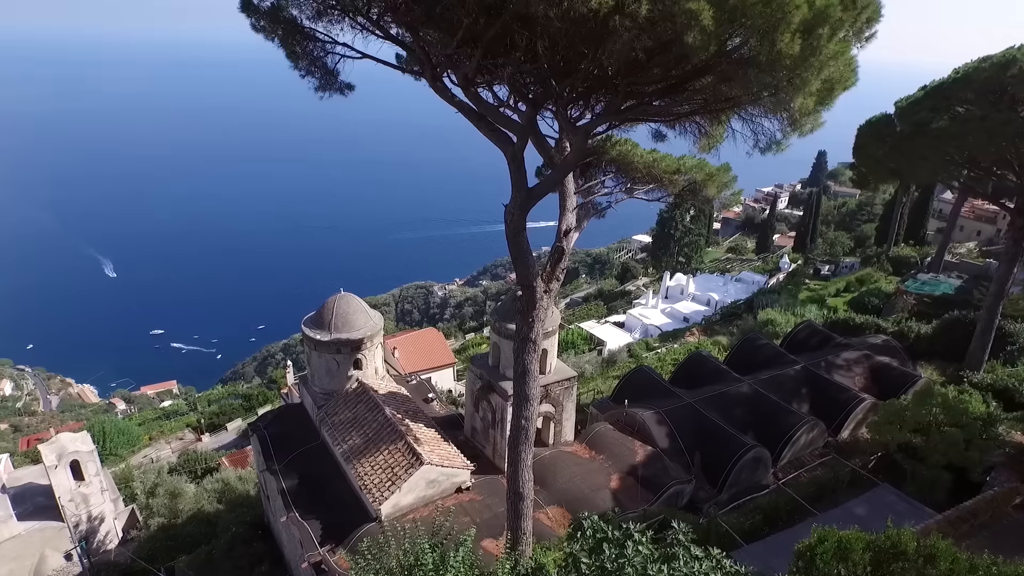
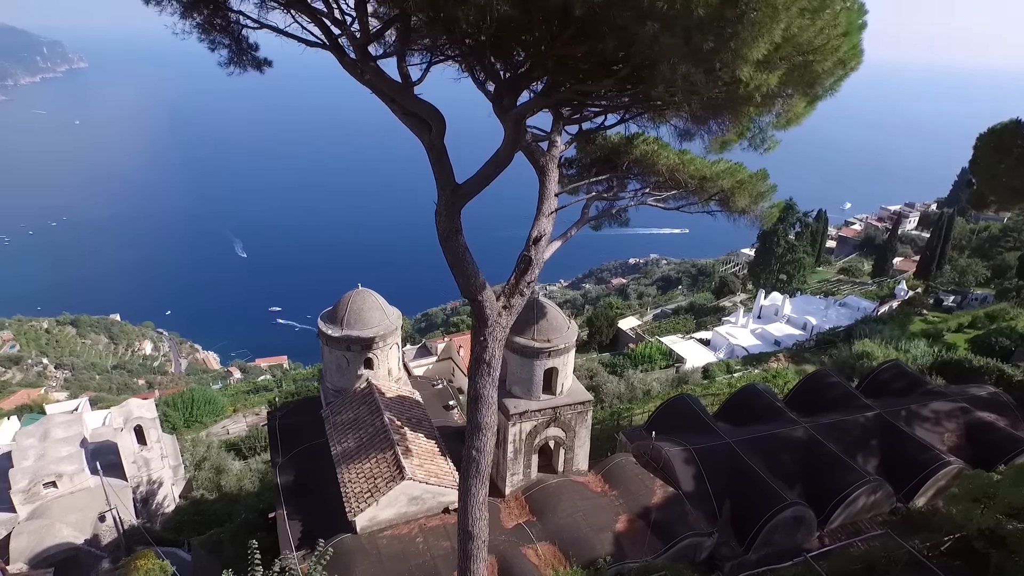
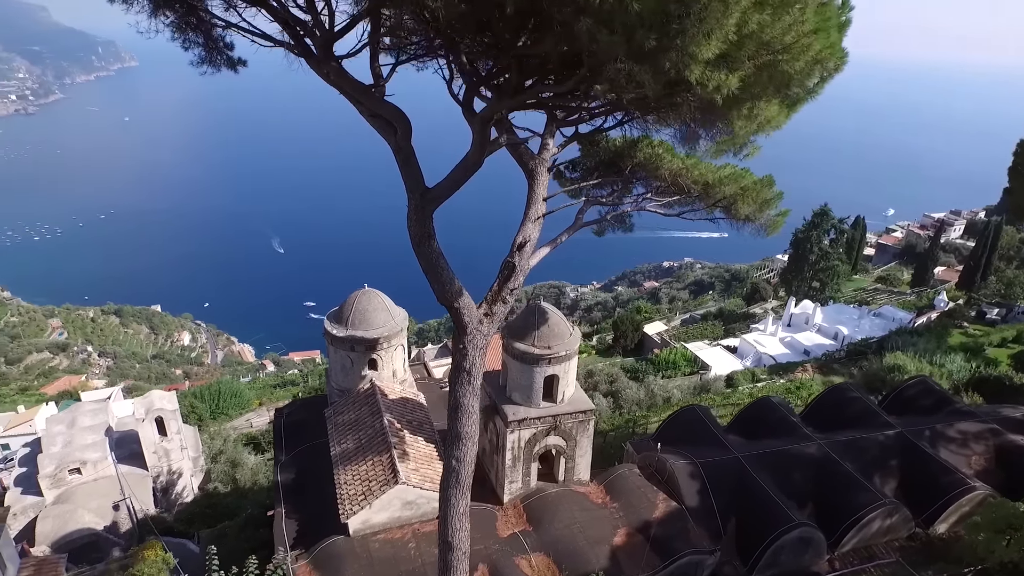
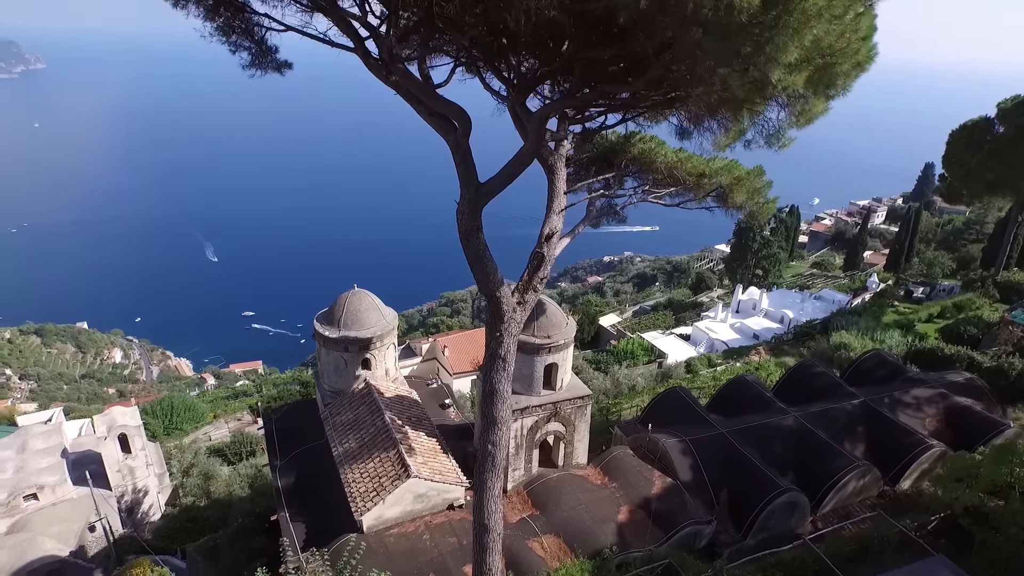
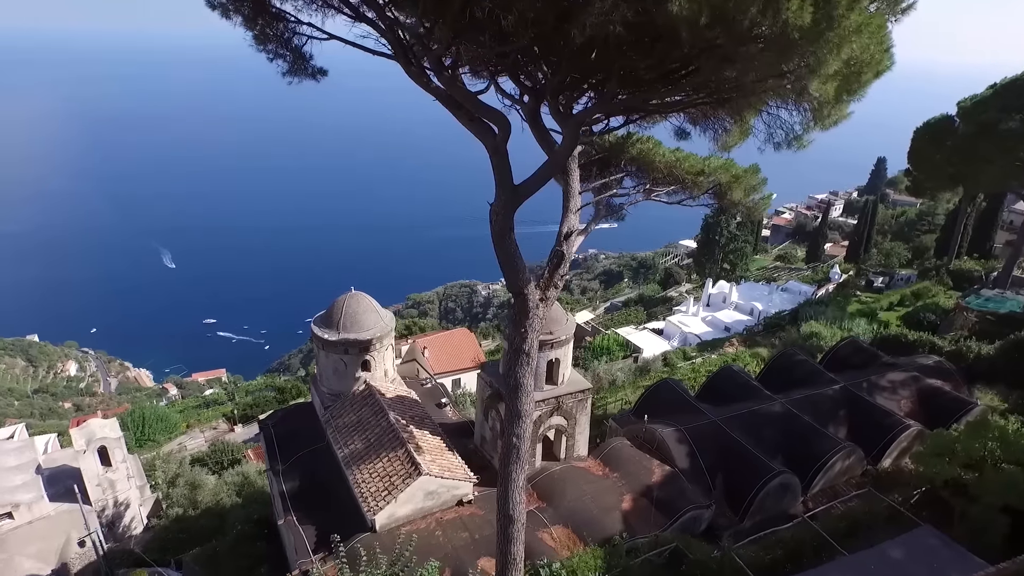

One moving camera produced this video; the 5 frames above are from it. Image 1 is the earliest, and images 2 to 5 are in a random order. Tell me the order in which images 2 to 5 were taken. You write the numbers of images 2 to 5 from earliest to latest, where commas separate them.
5, 4, 2, 3
